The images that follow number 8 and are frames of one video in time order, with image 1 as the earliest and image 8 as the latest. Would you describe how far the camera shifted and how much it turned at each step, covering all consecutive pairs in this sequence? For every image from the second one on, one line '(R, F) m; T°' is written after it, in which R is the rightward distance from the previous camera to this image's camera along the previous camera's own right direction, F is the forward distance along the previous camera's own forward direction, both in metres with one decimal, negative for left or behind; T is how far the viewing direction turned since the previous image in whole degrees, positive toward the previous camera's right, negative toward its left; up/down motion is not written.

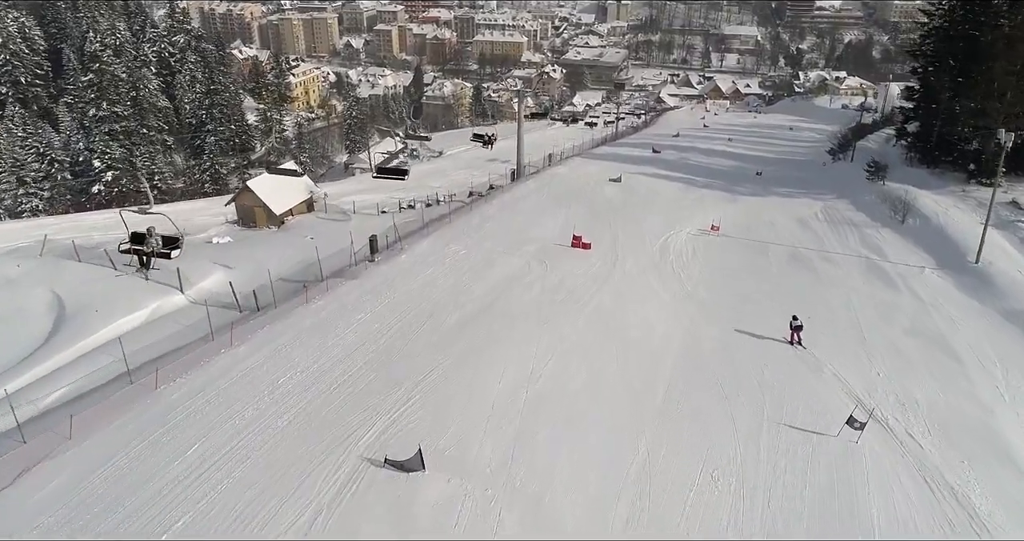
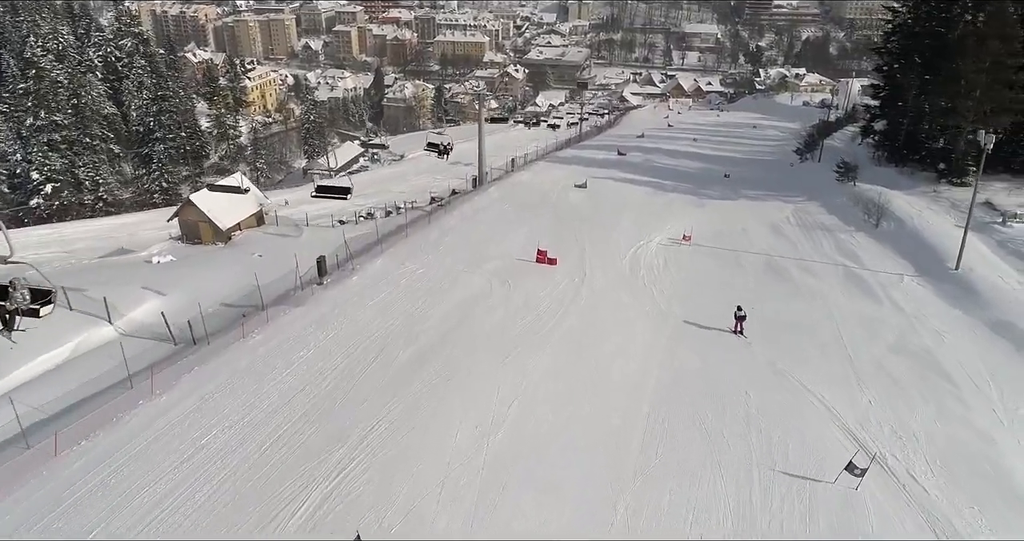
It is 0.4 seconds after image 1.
(+0.1, +1.1) m; +3°
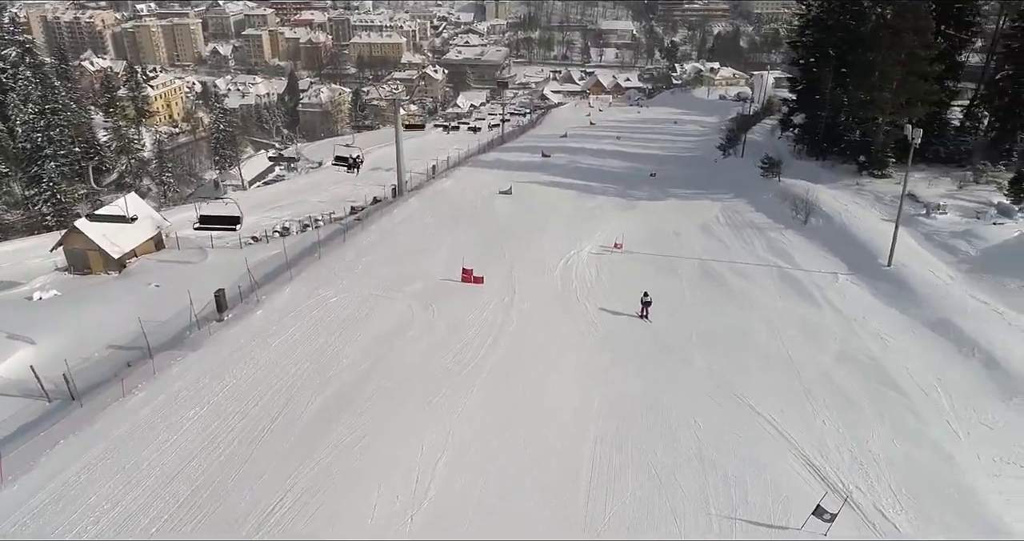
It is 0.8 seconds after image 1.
(+0.1, +1.1) m; +6°
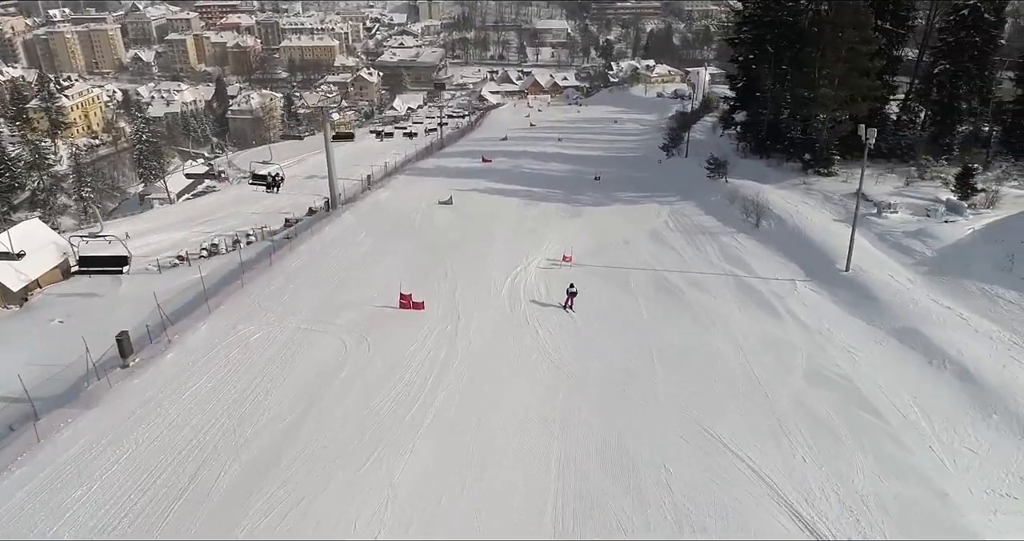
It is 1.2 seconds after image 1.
(0.0, +1.1) m; +4°
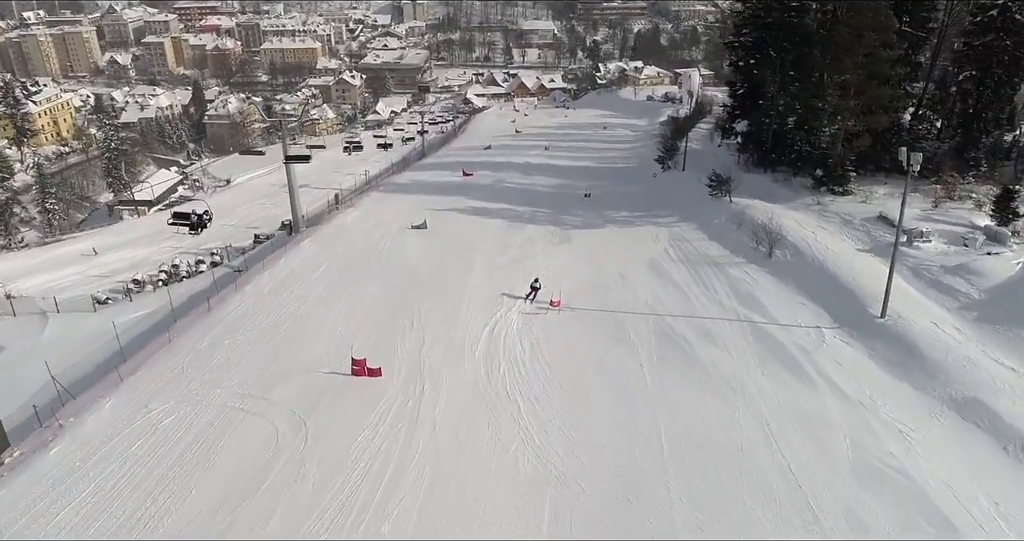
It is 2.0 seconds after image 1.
(+0.2, +2.3) m; +1°
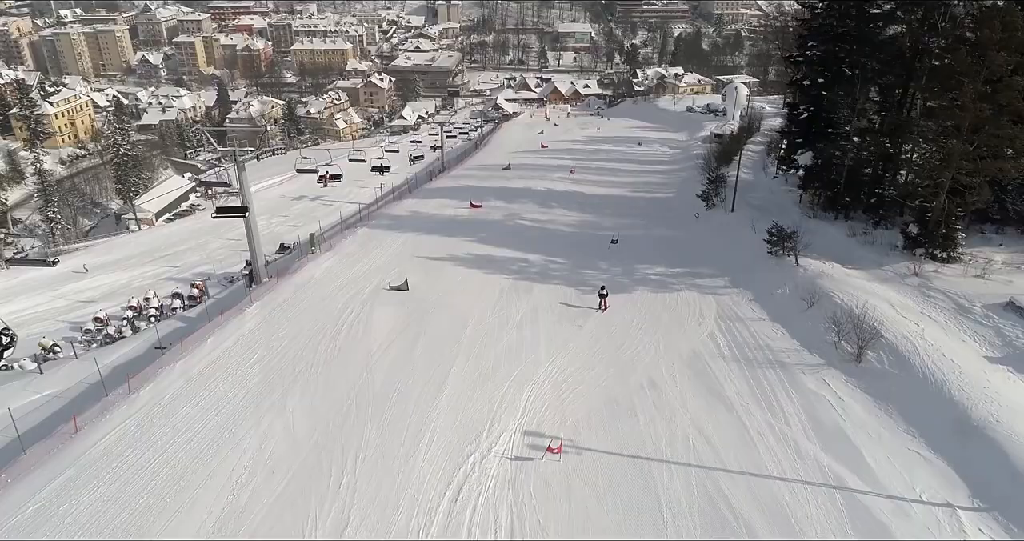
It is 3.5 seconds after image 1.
(+0.6, +4.2) m; -3°
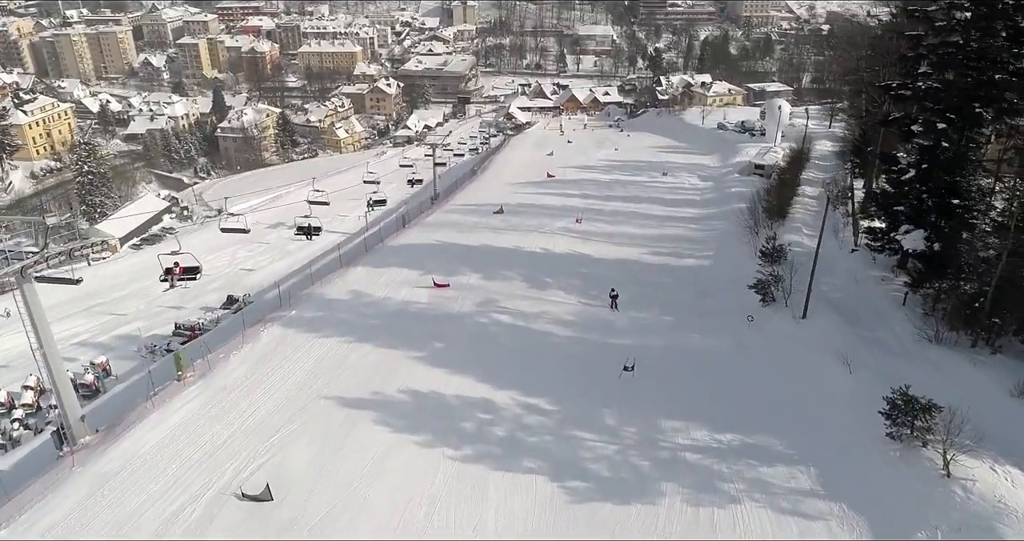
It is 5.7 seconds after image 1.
(+1.0, +6.7) m; -2°
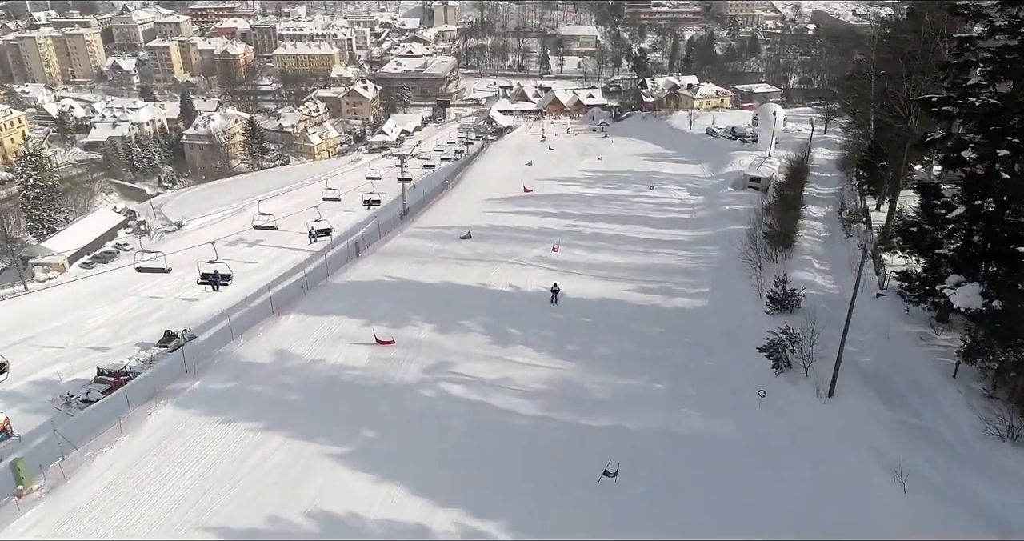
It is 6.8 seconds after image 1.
(+0.6, +3.1) m; +1°
